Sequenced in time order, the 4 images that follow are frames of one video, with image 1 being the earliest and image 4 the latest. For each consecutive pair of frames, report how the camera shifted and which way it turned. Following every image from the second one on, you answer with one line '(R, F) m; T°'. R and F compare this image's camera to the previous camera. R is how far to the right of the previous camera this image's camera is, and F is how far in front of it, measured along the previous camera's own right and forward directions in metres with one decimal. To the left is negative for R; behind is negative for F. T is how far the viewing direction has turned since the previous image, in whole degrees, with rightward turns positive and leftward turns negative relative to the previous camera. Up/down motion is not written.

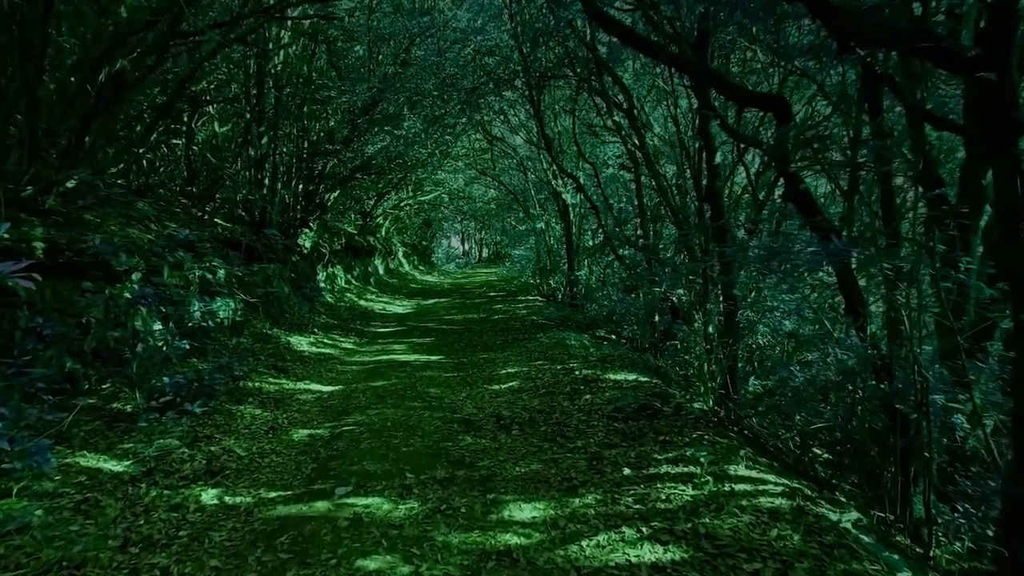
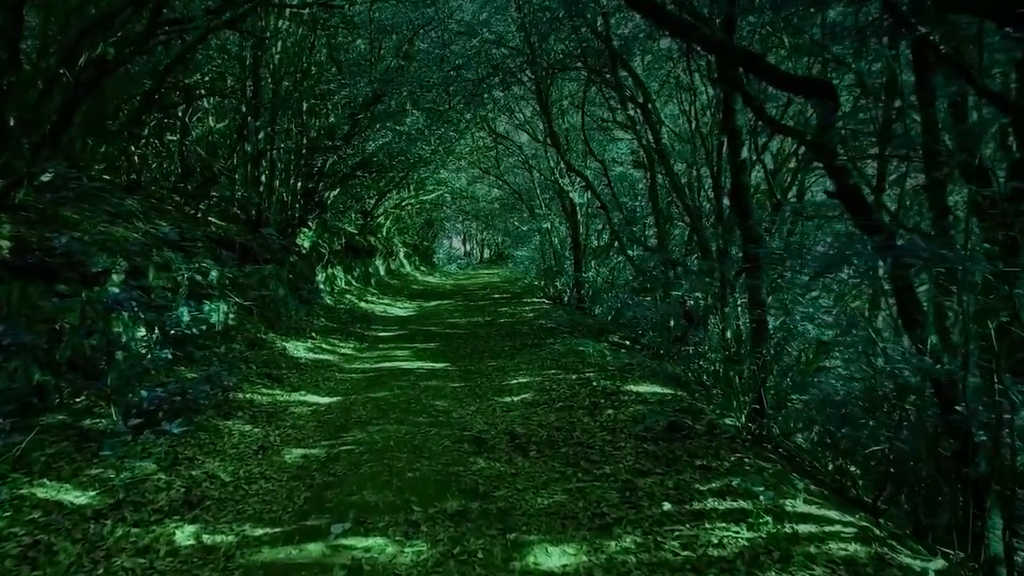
(-0.2, +0.7) m; 0°
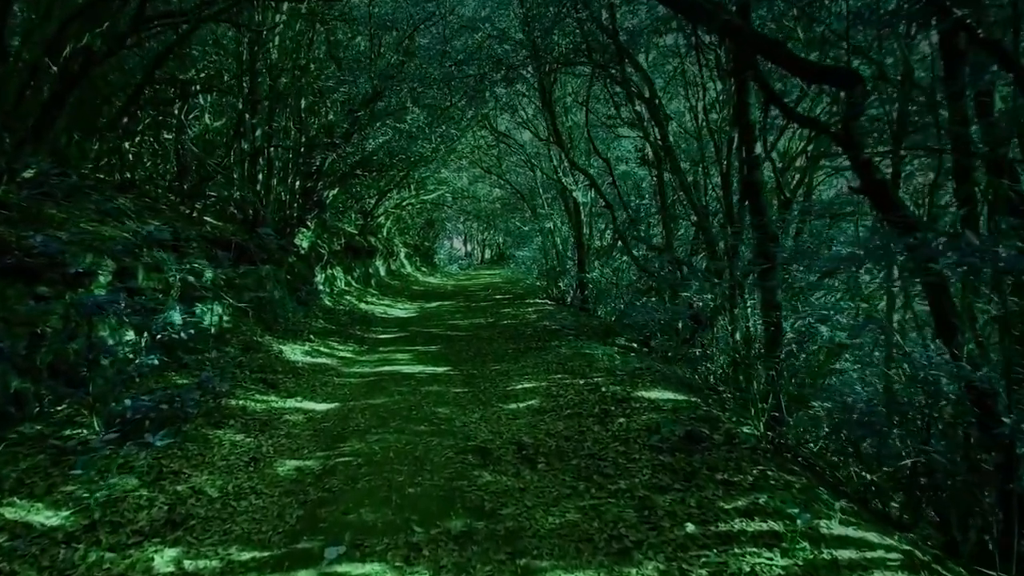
(-0.1, +0.4) m; 0°
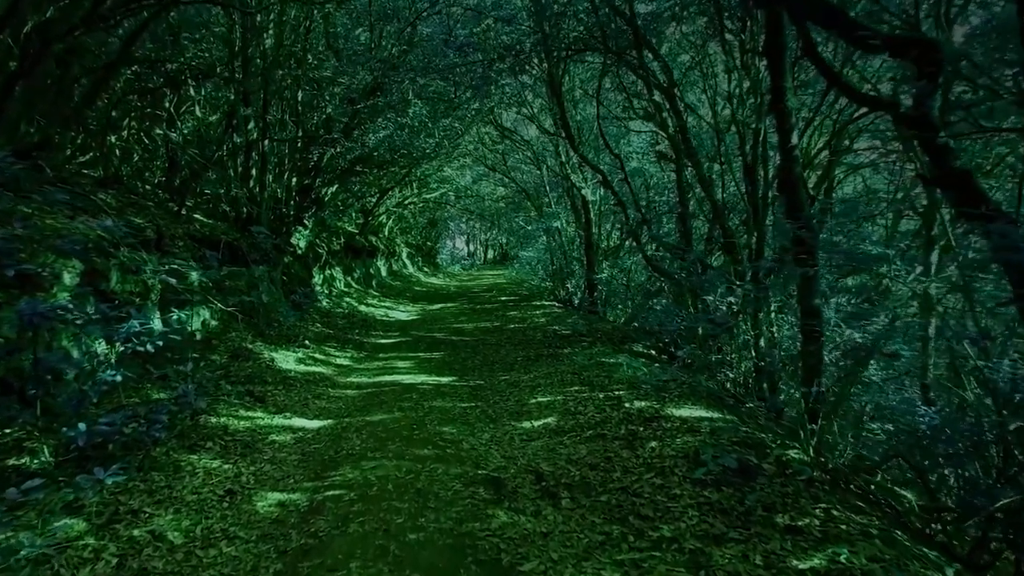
(-0.2, +0.9) m; 0°
